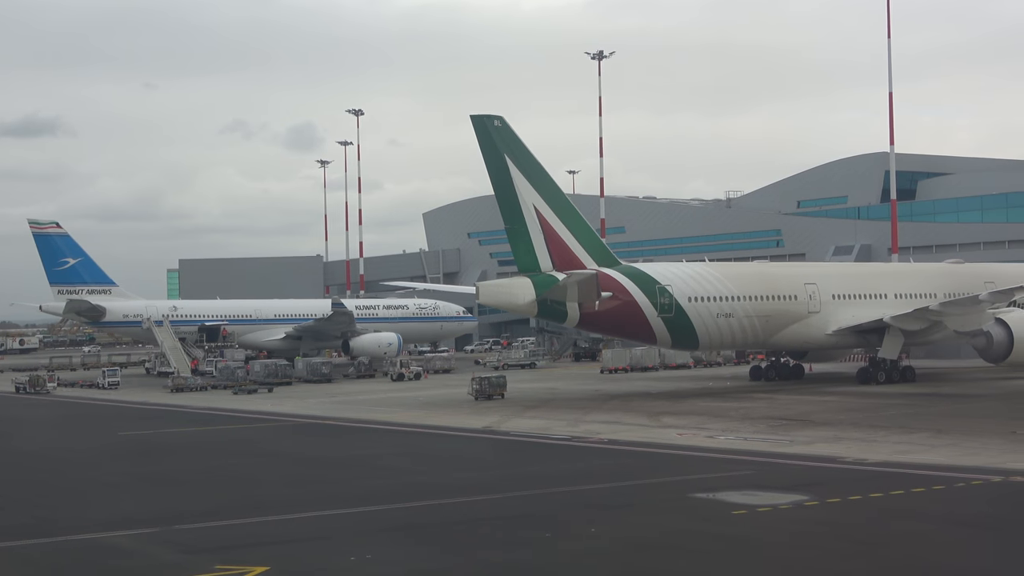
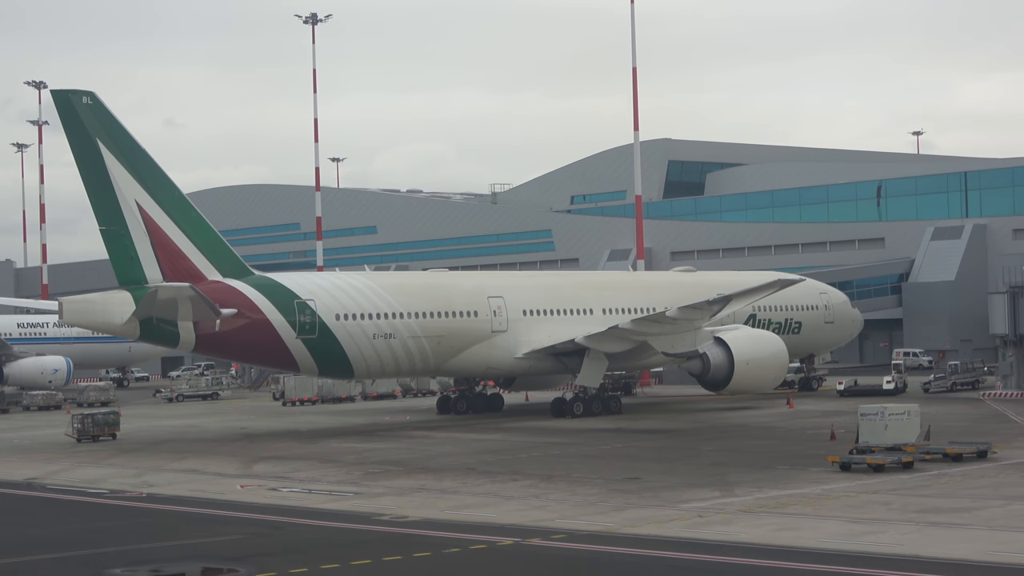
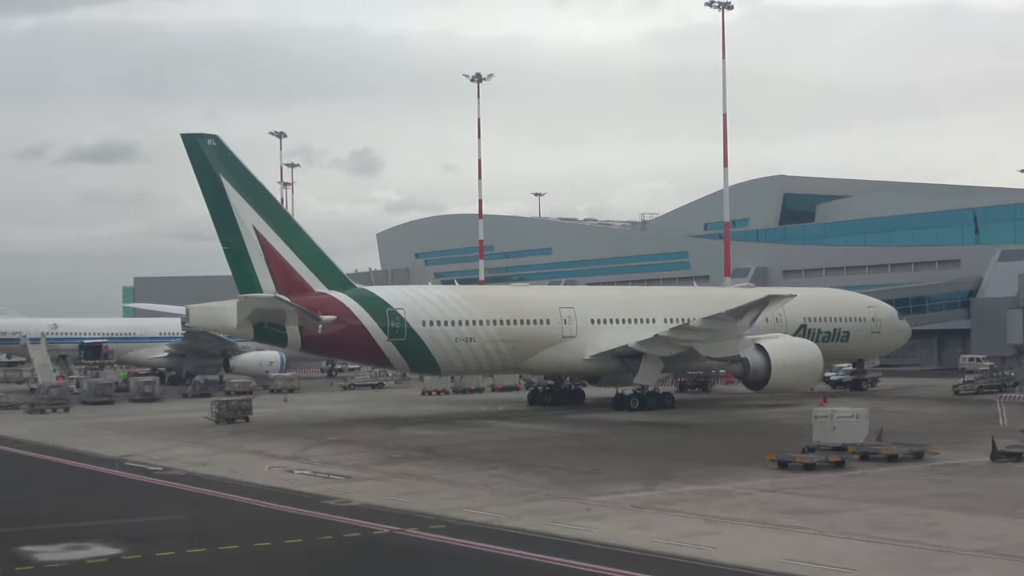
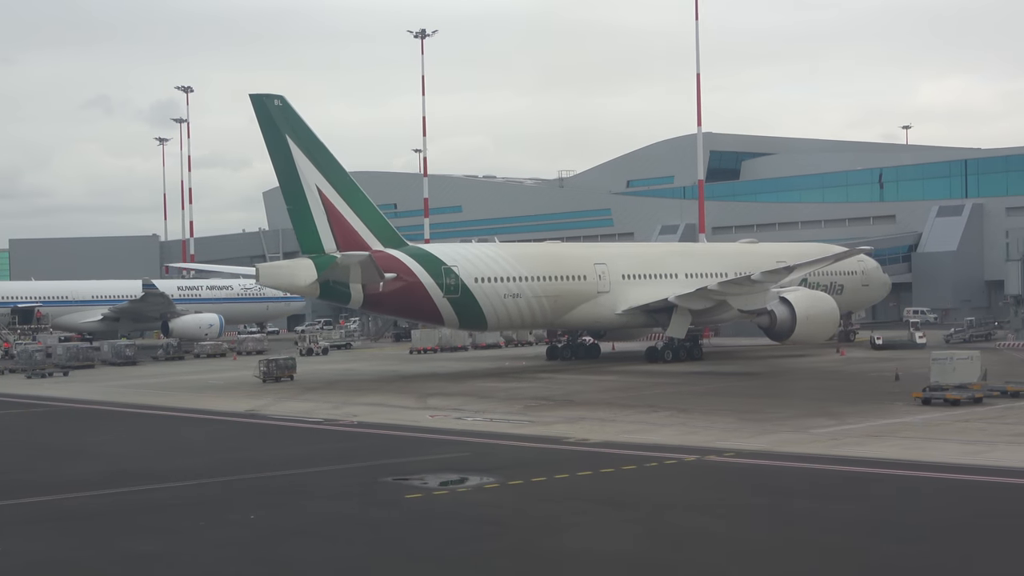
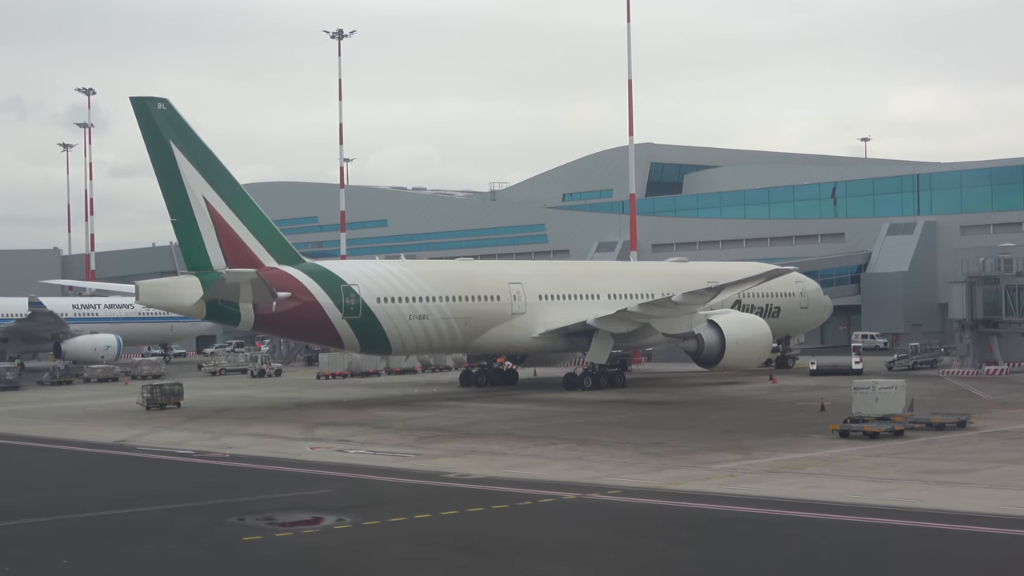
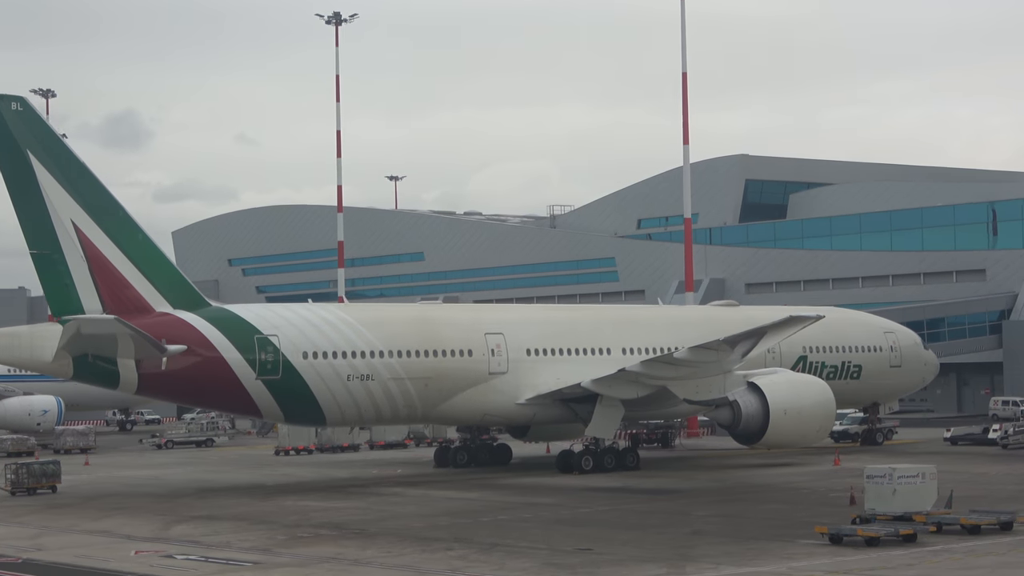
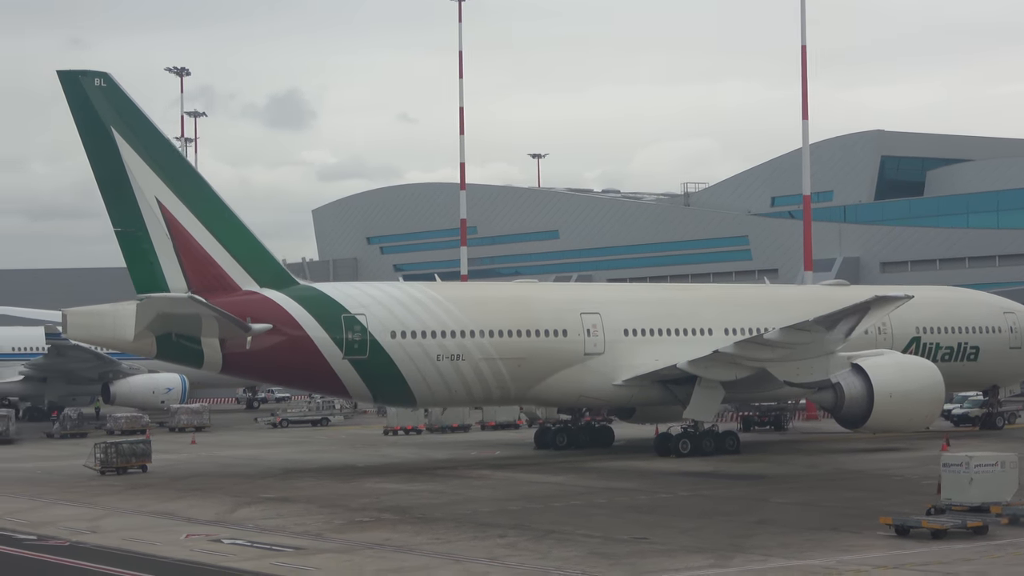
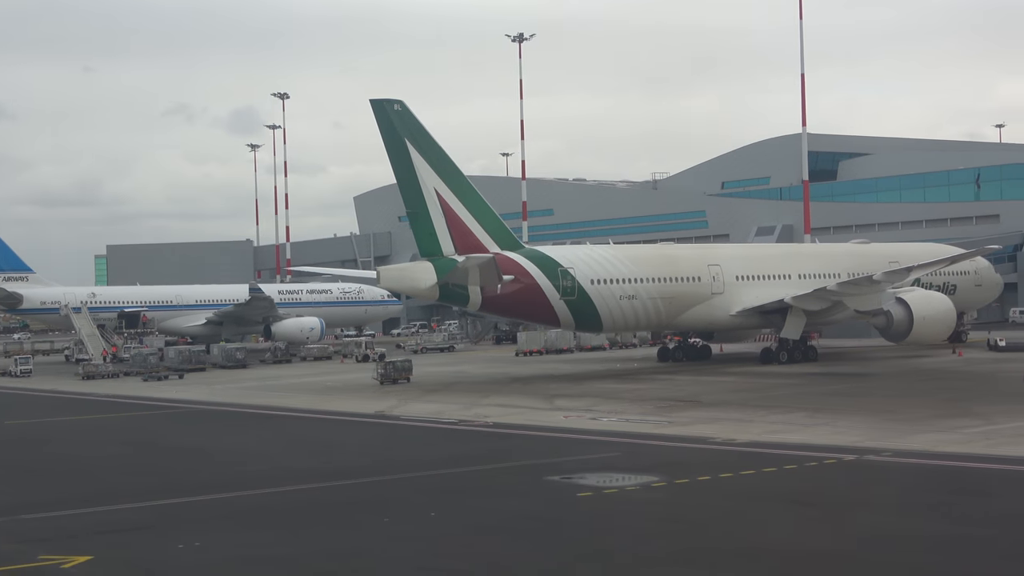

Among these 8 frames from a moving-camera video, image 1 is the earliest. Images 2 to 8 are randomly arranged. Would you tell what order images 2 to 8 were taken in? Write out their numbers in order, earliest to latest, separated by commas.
8, 4, 5, 2, 6, 7, 3
